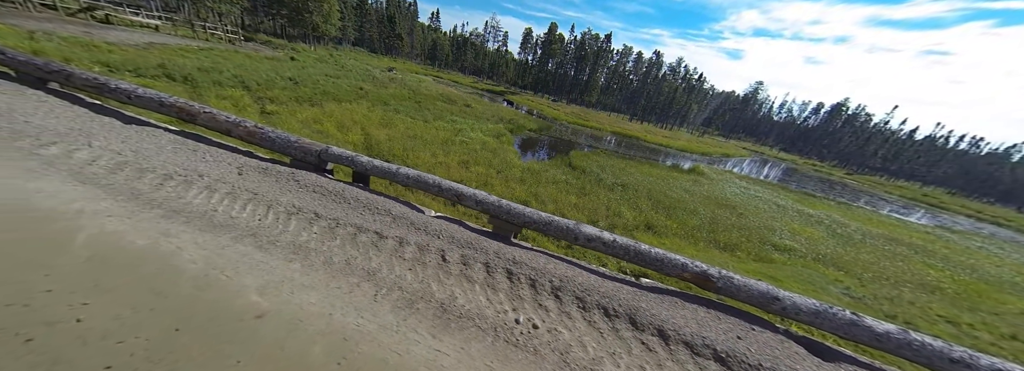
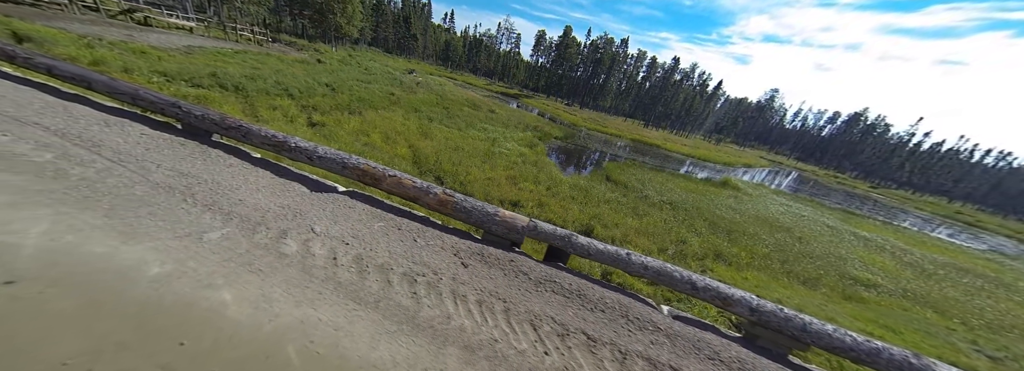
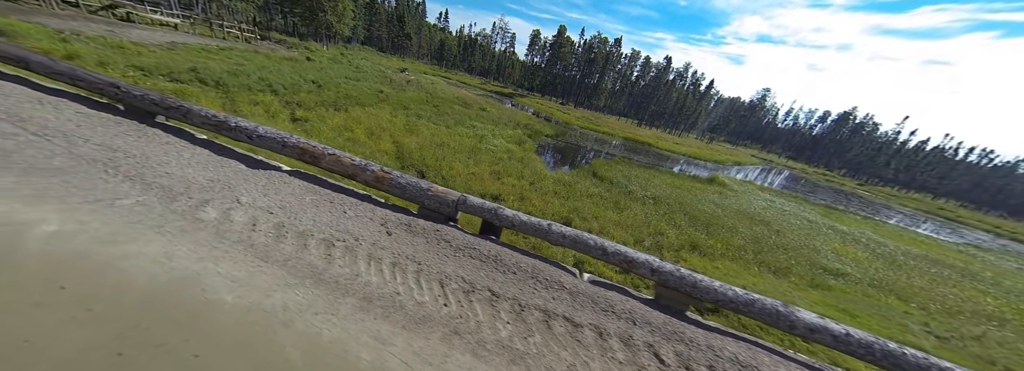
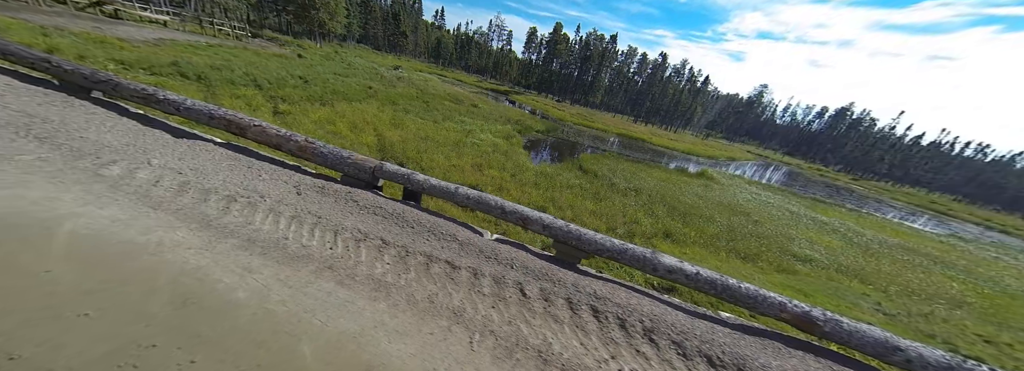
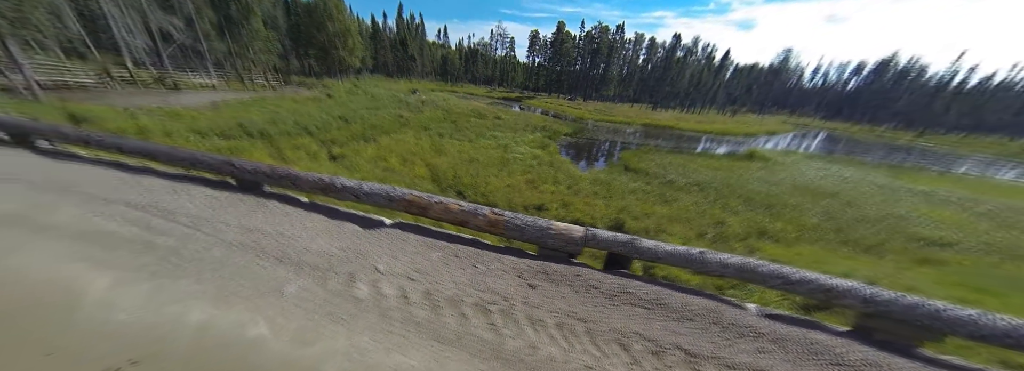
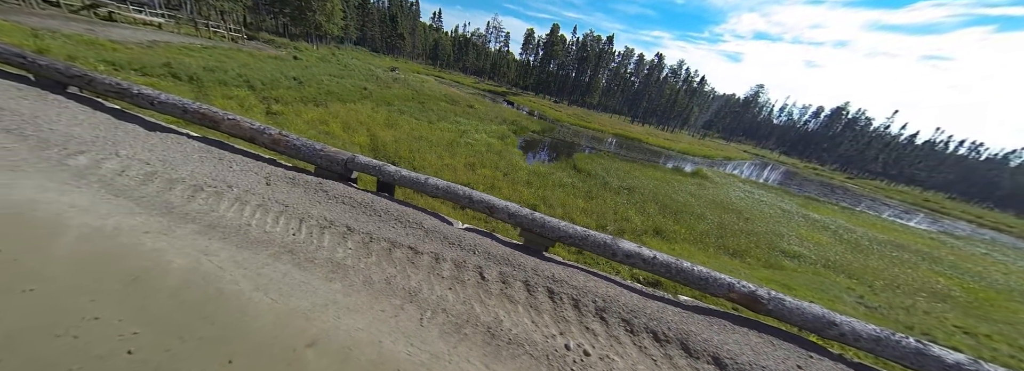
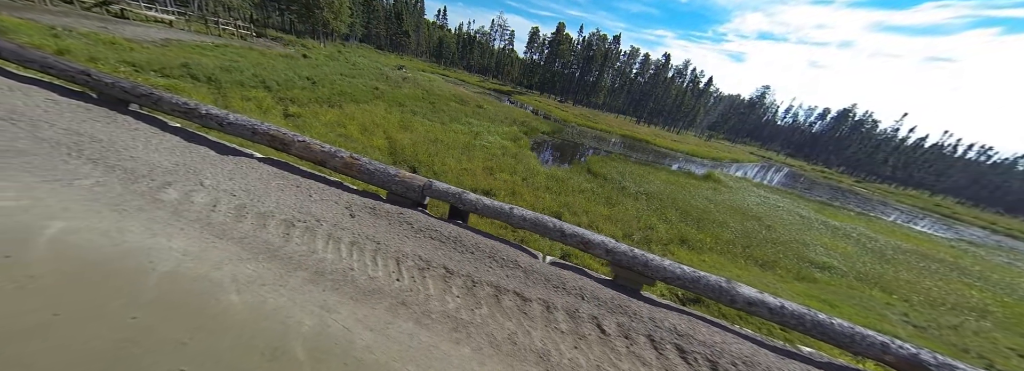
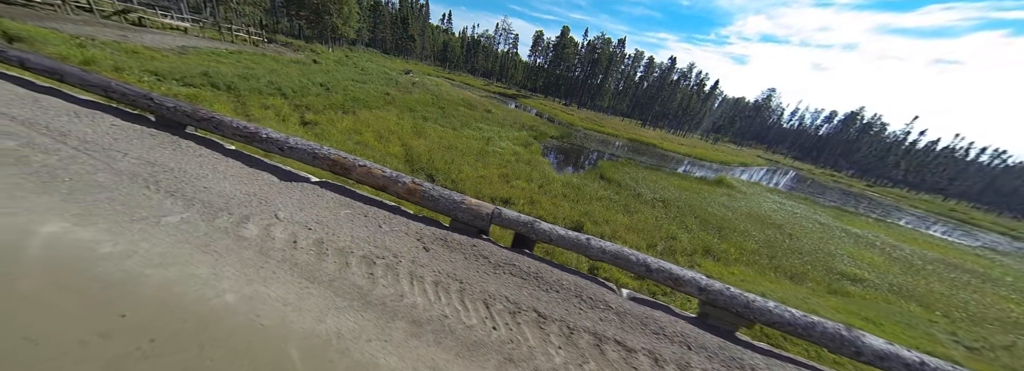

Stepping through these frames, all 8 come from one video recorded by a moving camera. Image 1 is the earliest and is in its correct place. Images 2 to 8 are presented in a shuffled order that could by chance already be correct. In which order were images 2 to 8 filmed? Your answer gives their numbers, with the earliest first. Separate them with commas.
6, 4, 7, 3, 8, 2, 5
